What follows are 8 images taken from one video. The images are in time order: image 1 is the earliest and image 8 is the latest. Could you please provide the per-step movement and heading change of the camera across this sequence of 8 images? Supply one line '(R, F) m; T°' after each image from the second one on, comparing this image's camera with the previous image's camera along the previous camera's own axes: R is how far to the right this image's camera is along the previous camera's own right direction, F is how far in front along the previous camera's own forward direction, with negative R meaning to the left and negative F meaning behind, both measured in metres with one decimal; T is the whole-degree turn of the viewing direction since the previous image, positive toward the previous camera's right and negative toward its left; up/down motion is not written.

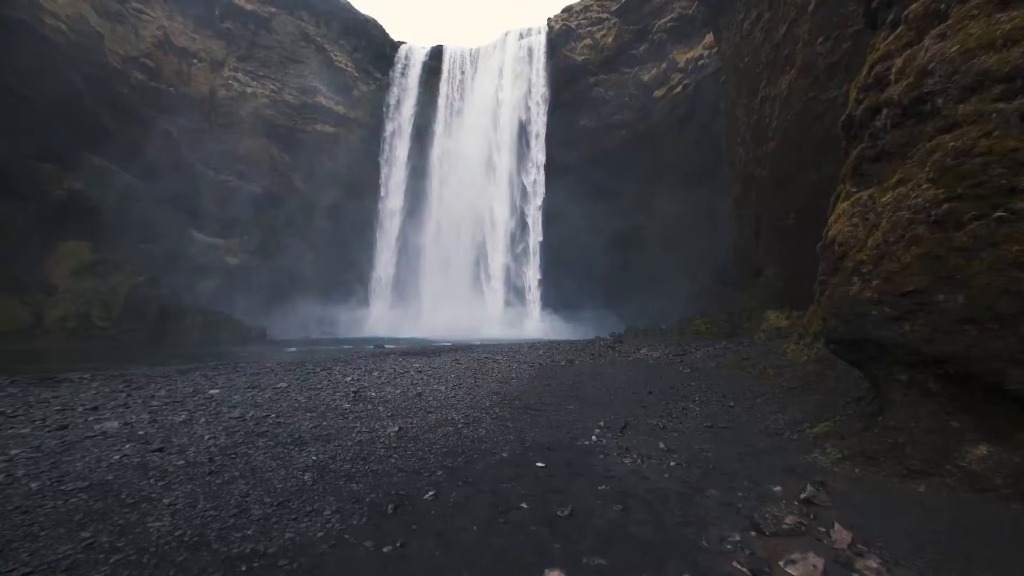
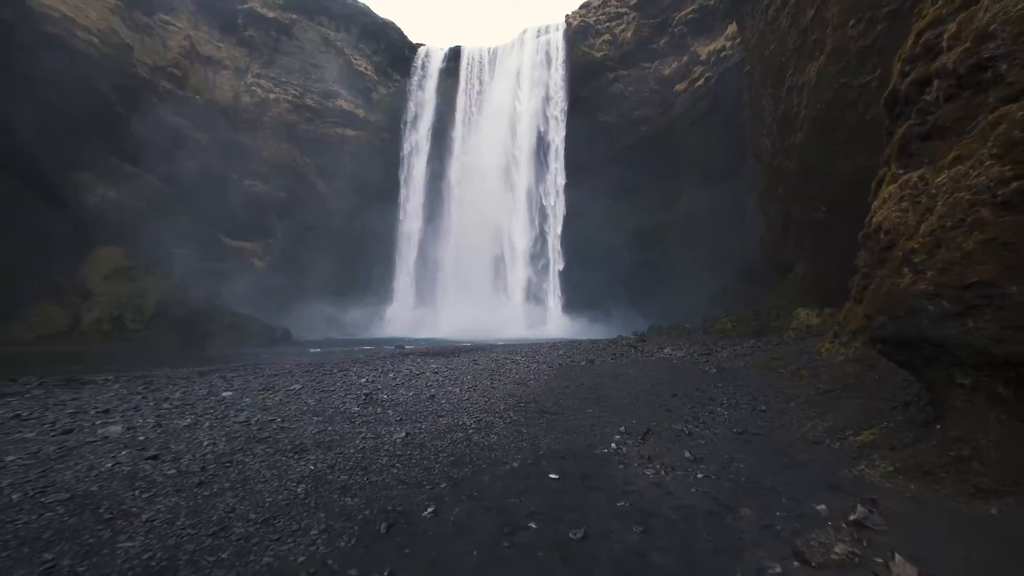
(+0.1, +0.3) m; -3°
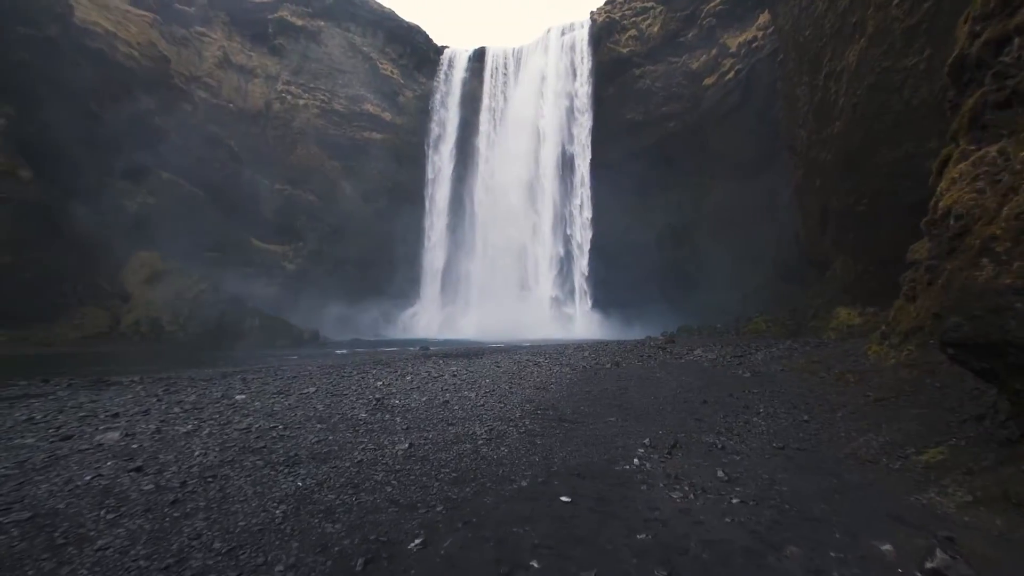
(+0.2, +0.4) m; -3°
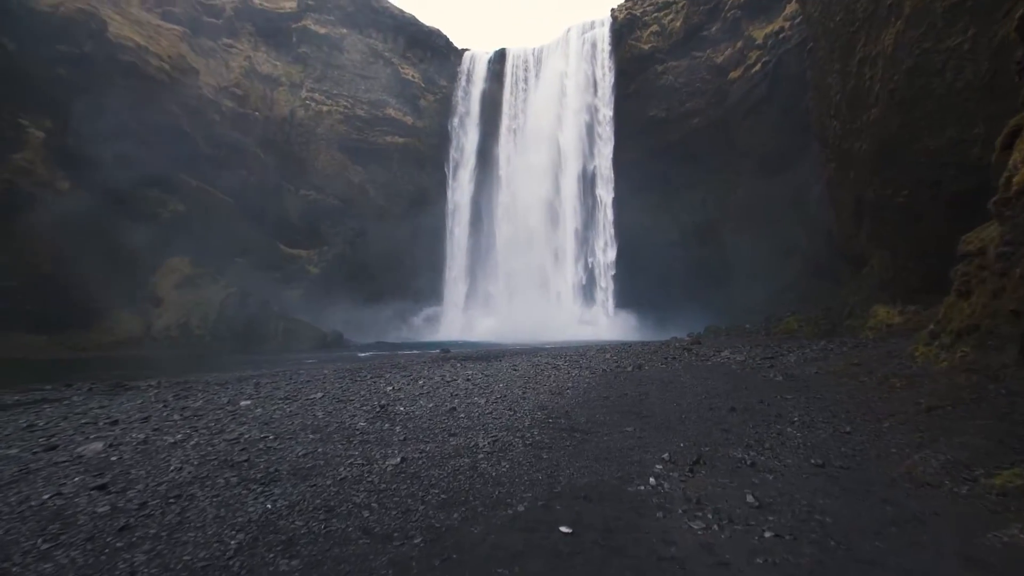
(+0.2, +0.5) m; -3°
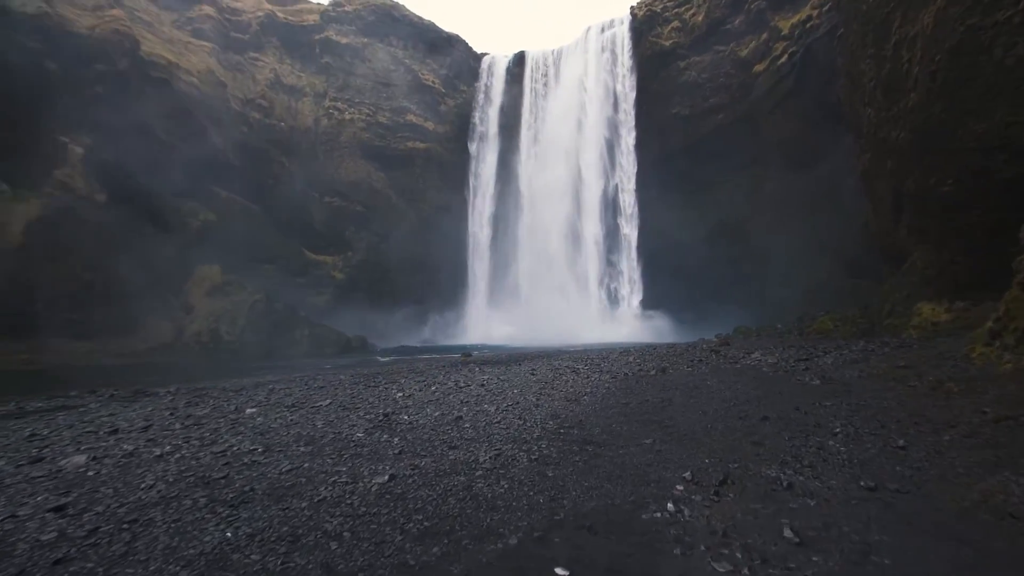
(+0.2, +0.5) m; -3°
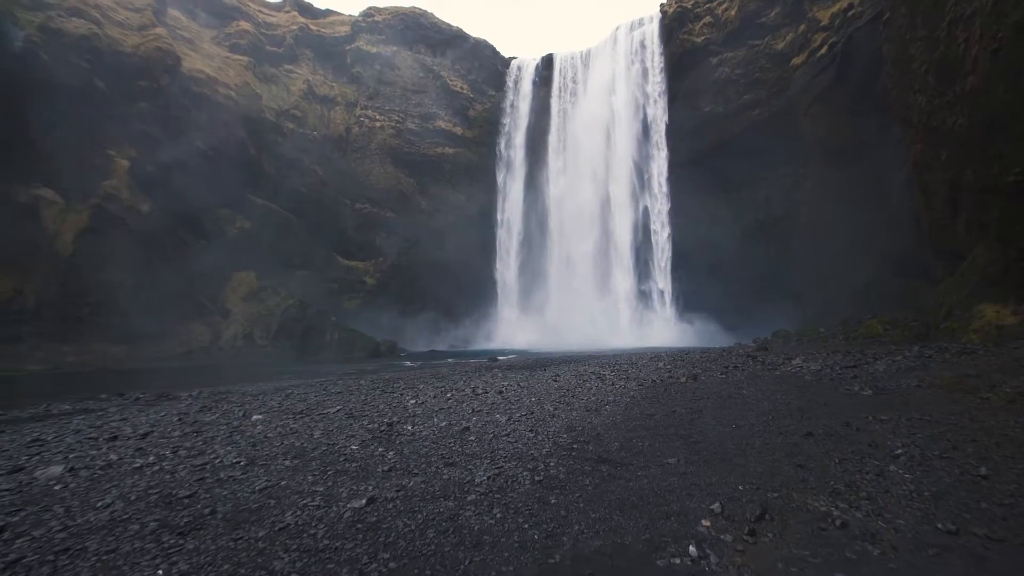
(+0.3, +0.5) m; -4°
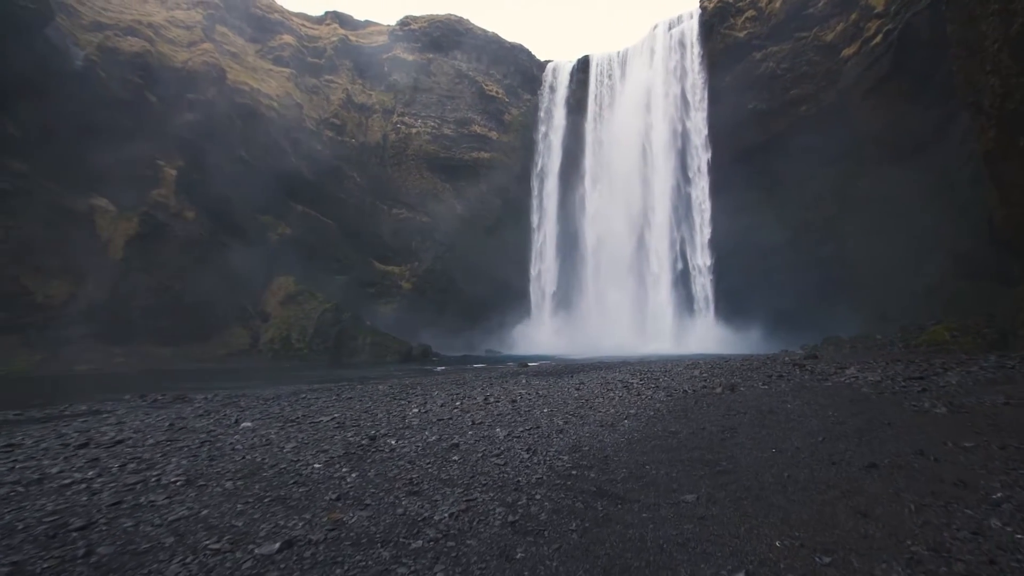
(+0.5, +0.8) m; -4°
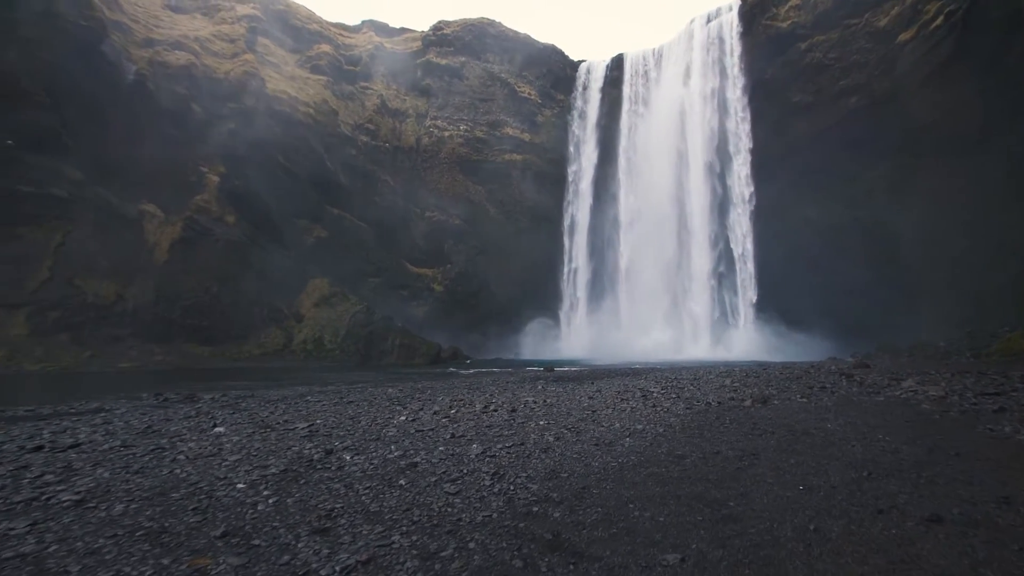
(+0.6, +0.8) m; -4°
